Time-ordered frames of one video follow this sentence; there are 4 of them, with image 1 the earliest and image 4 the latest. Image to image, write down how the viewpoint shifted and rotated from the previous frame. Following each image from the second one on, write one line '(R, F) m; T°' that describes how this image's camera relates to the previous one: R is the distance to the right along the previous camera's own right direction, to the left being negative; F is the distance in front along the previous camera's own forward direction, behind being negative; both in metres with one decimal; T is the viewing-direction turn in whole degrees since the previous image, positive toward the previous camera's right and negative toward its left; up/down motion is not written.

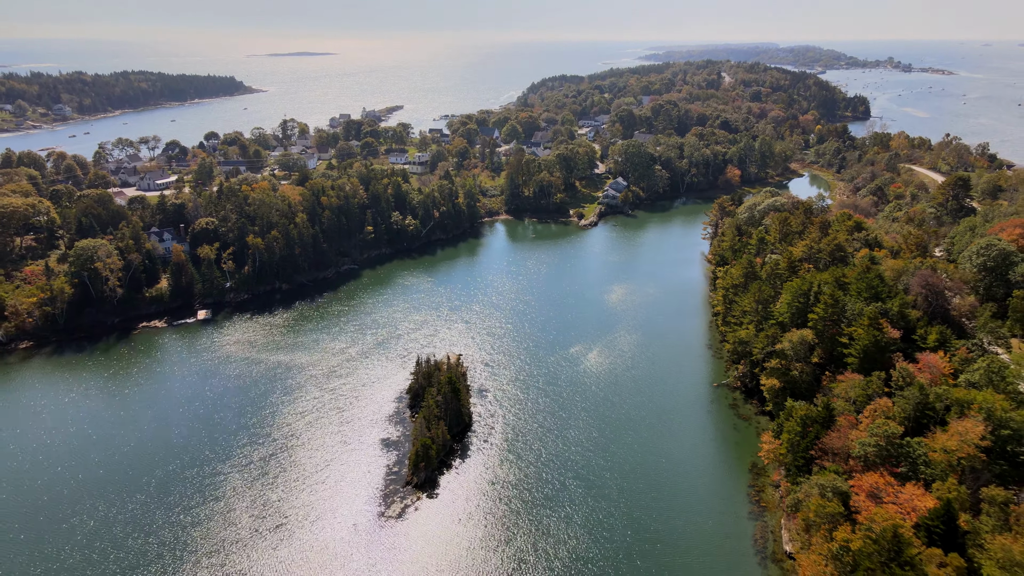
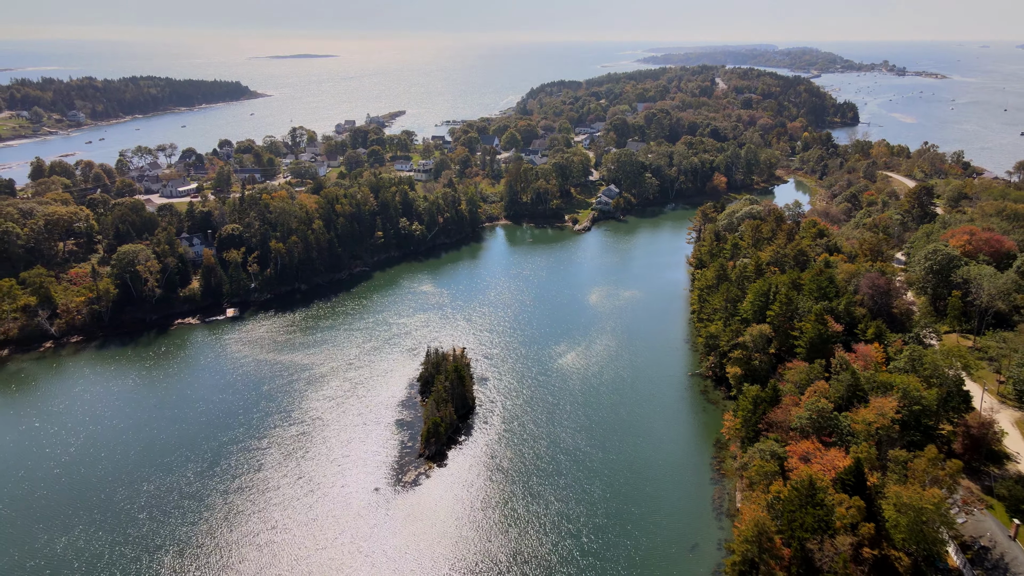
(+0.1, -3.3) m; 0°
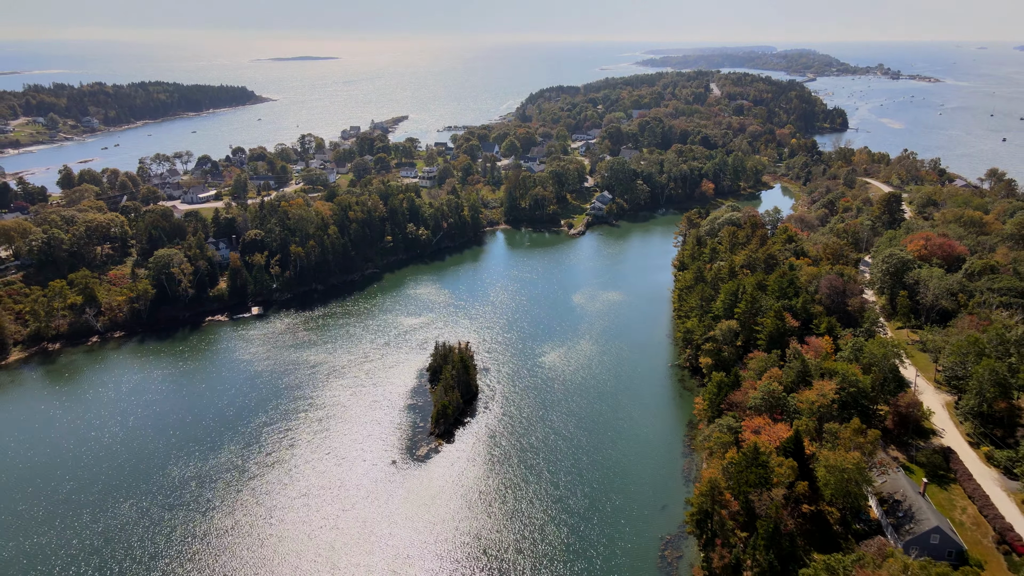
(+0.1, -3.4) m; 0°
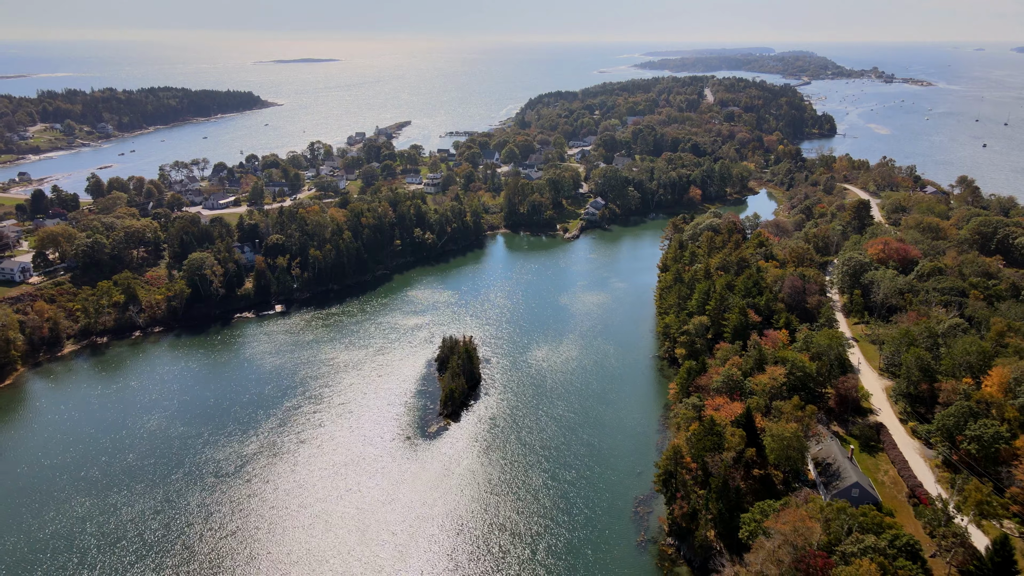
(+0.1, -4.0) m; 0°
